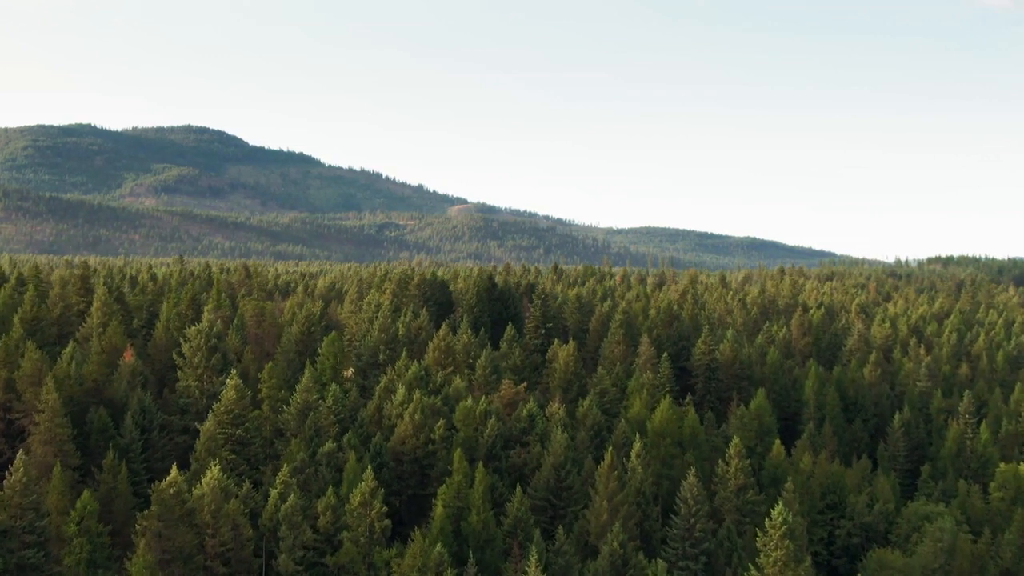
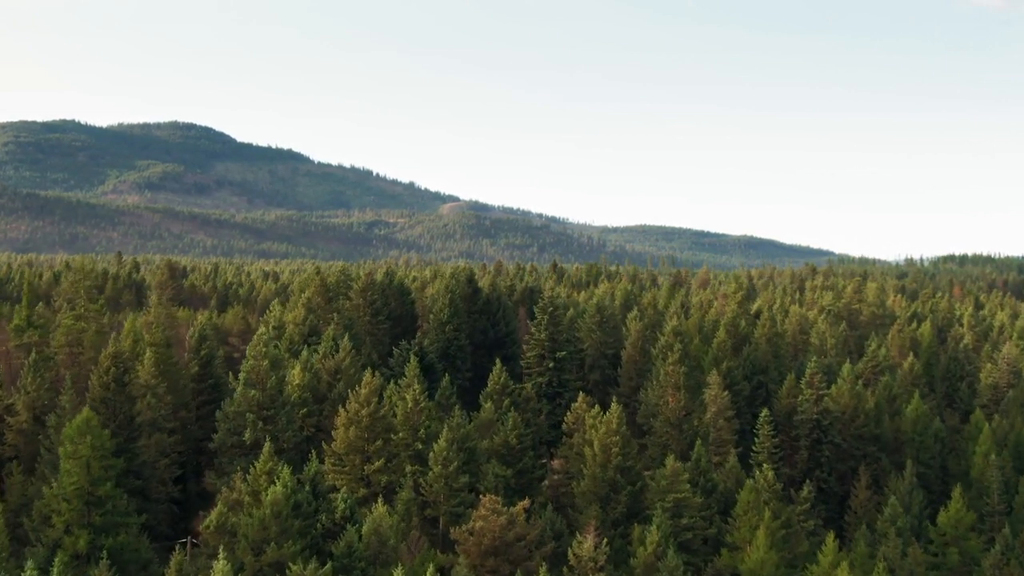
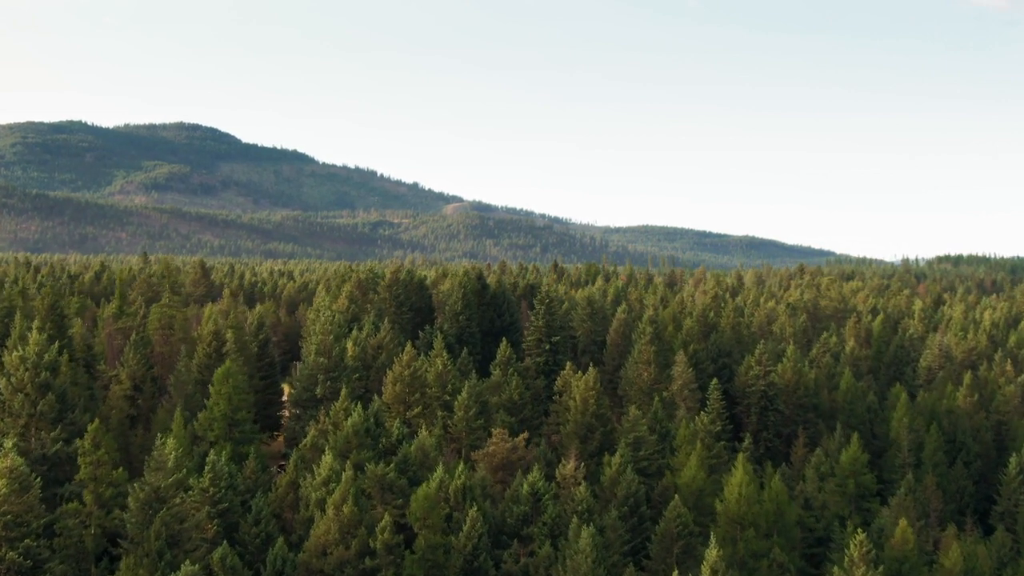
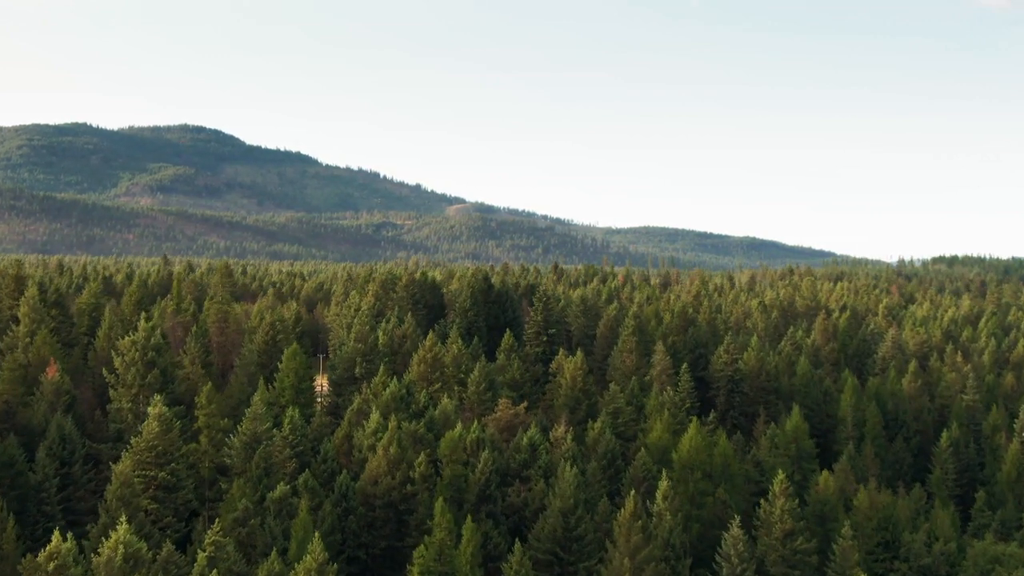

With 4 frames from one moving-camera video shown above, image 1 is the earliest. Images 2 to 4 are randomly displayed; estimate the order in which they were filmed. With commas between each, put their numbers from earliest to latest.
4, 3, 2
